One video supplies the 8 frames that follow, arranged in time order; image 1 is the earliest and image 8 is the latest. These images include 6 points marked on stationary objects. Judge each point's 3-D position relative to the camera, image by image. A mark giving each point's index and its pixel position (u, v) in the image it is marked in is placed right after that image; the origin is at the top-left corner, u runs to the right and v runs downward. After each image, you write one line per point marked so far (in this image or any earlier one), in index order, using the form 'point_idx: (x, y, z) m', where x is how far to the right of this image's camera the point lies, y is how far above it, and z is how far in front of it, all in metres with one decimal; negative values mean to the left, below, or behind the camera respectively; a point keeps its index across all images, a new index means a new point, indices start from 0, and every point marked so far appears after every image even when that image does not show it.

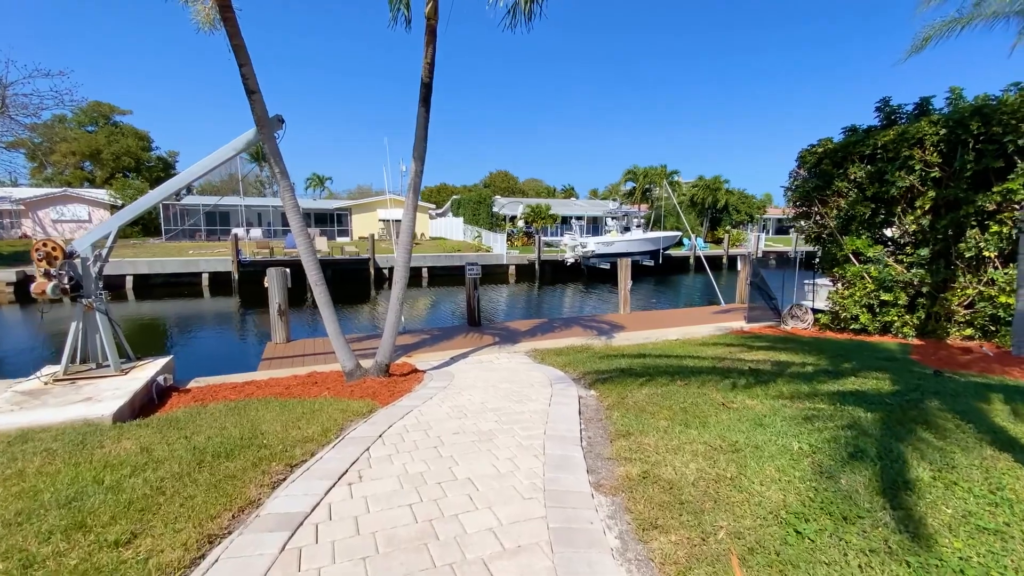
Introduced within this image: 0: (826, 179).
0: (+5.9, +2.0, +8.8) m
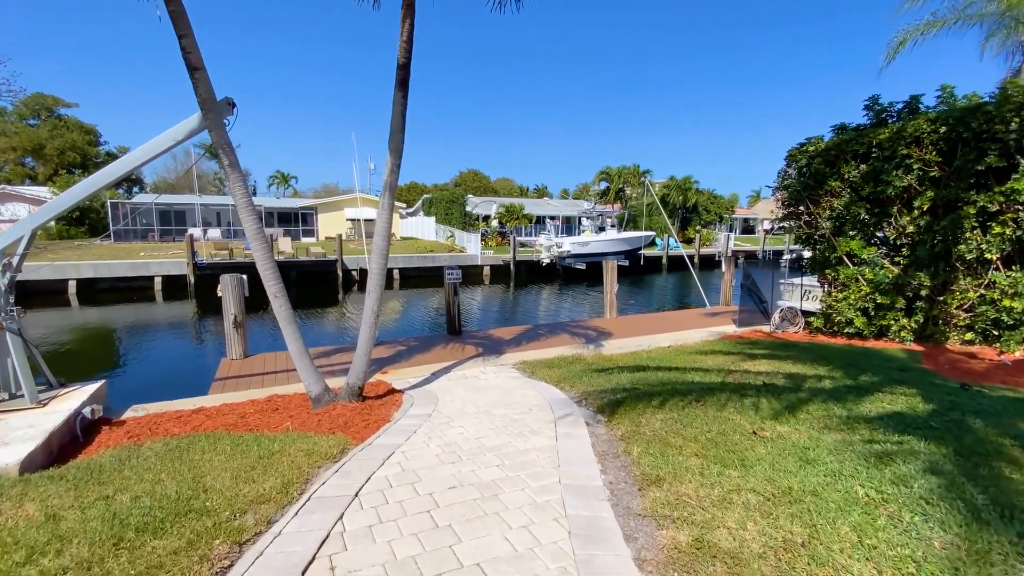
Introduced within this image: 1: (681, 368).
0: (+5.6, +2.0, +8.5) m
1: (+2.2, -1.1, +6.2) m
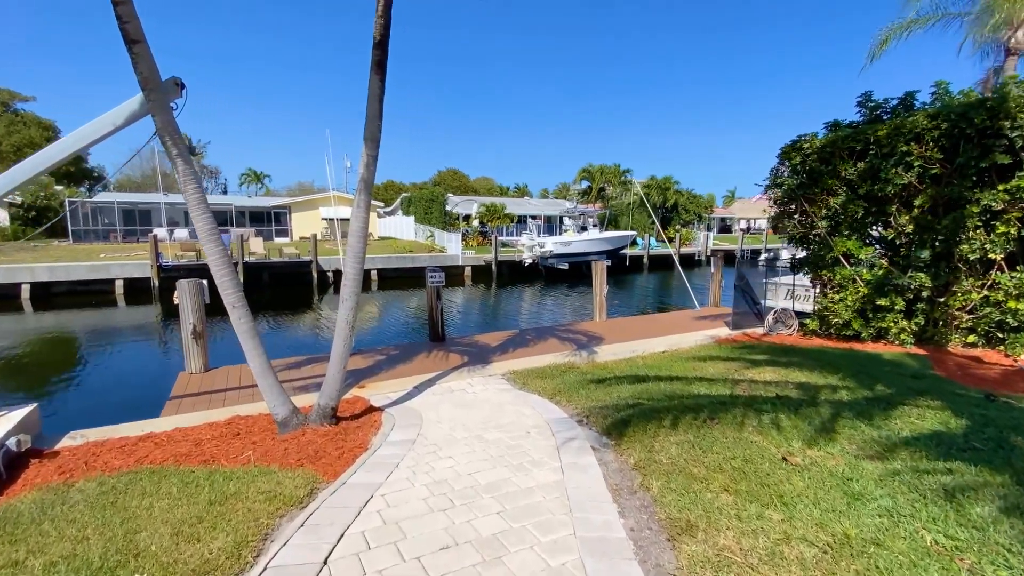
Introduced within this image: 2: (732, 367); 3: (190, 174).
0: (+5.3, +2.0, +8.3) m
1: (+2.1, -1.1, +5.8) m
2: (+2.9, -1.1, +6.2) m
3: (-2.6, +0.9, +3.8) m
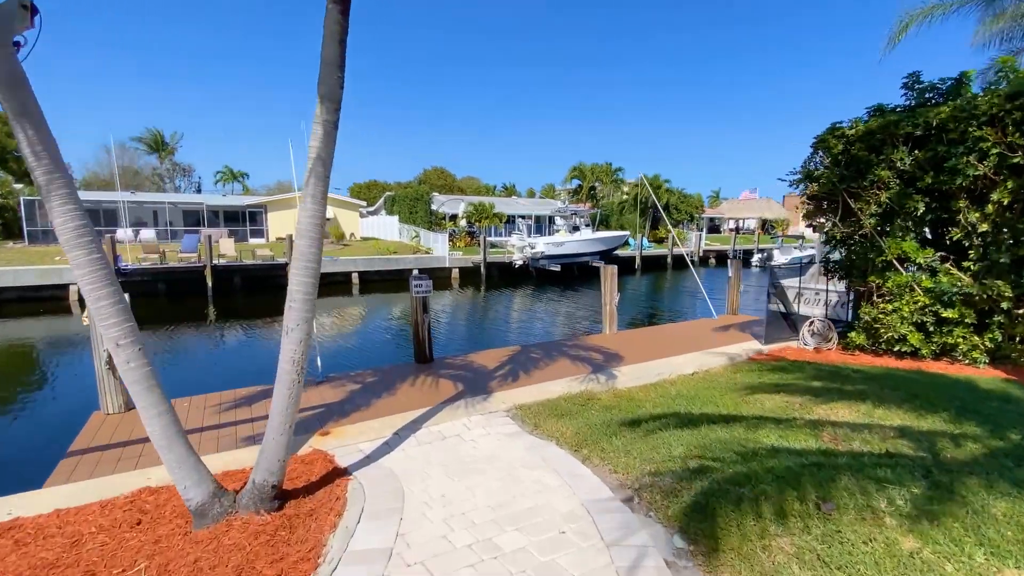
0: (+5.3, +1.8, +7.2) m
1: (+2.2, -1.3, +4.6) m
2: (+3.0, -1.2, +5.0) m
3: (-2.5, +0.8, +2.5) m
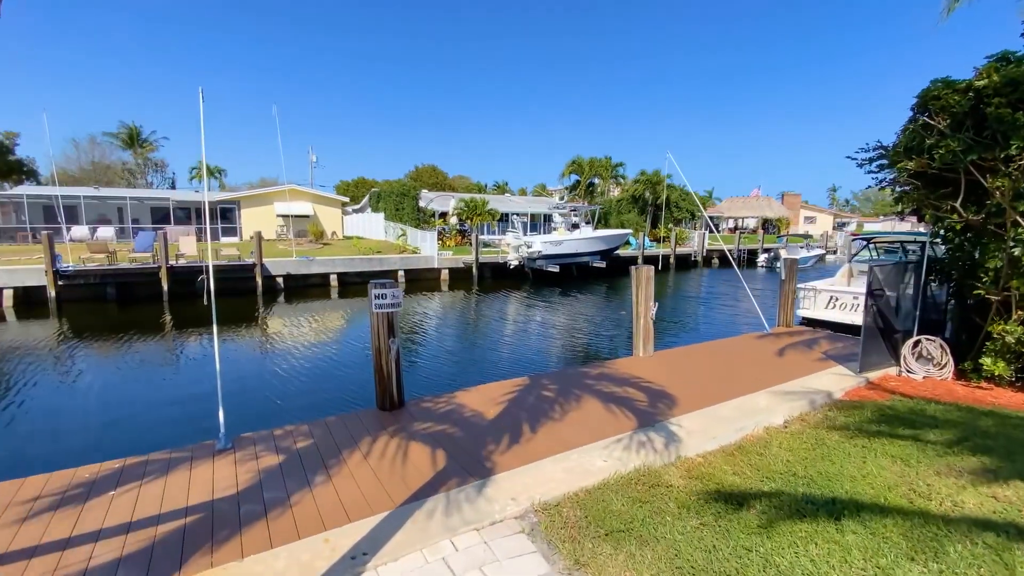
0: (+5.4, +1.7, +5.2) m
1: (+2.3, -1.4, +2.5) m
2: (+3.1, -1.3, +2.9) m
3: (-2.3, +0.7, +0.3) m
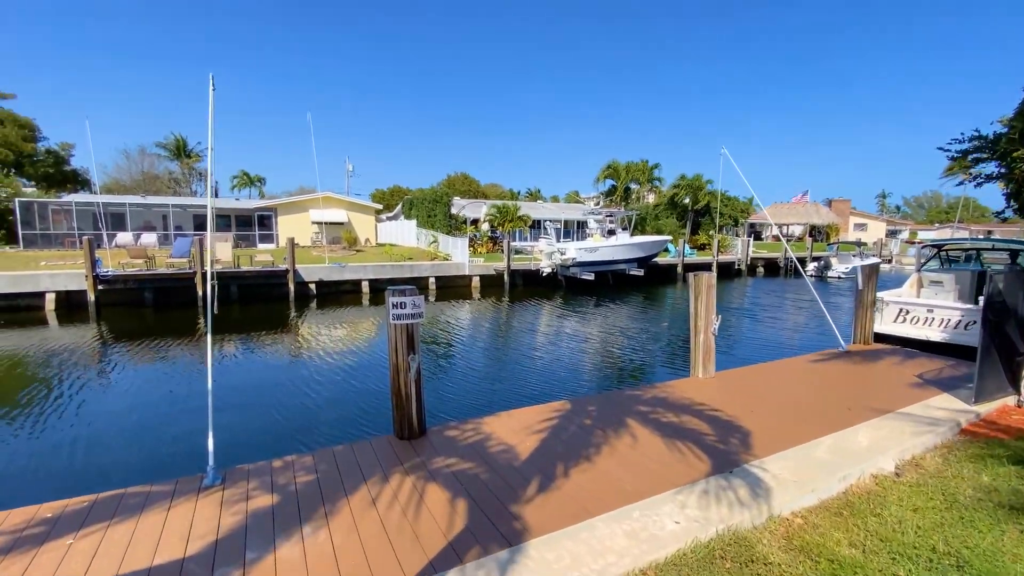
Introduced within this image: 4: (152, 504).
0: (+5.8, +1.6, +4.1) m
1: (+2.5, -1.4, +1.6) m
2: (+3.3, -1.4, +2.0) m
3: (-2.3, +0.7, -0.2) m
4: (-2.3, -1.4, +3.0) m
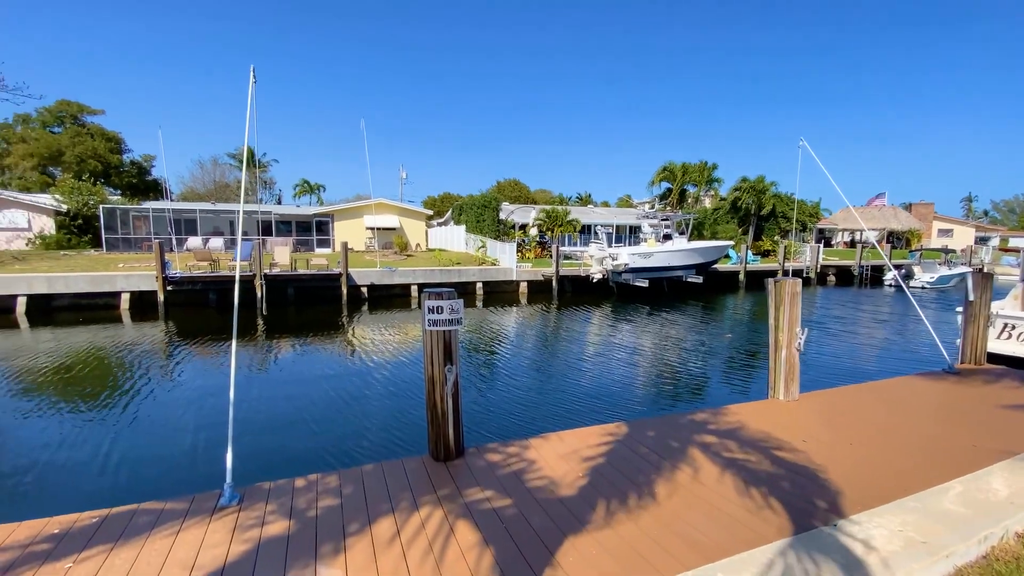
0: (+6.2, +1.5, +3.0) m
1: (+2.6, -1.4, +0.8) m
2: (+3.5, -1.4, +1.1) m
3: (-2.3, +0.7, -0.5) m
4: (-2.1, -1.4, +2.7) m
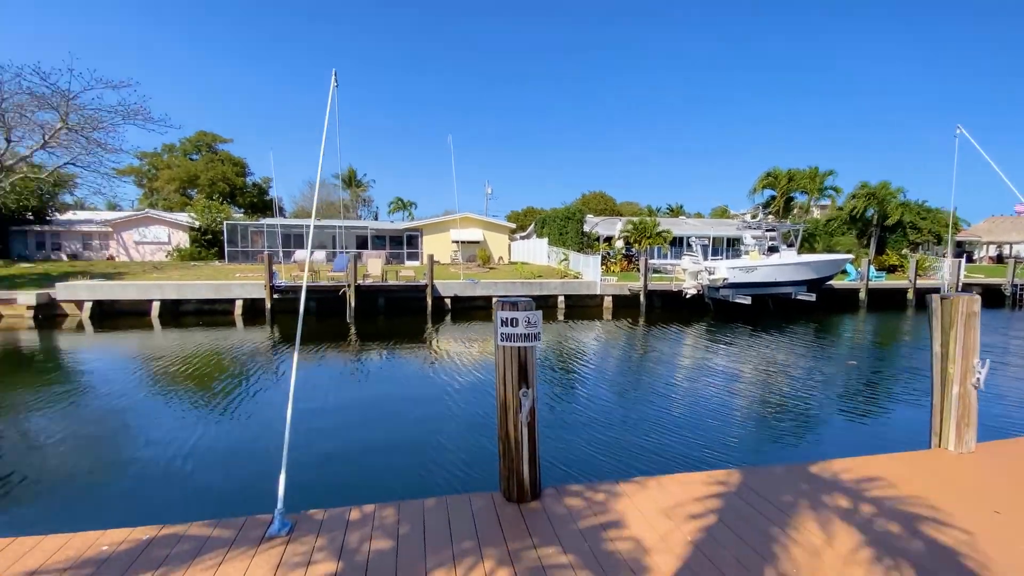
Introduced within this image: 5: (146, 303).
0: (+6.6, +1.3, +1.4) m
1: (+2.6, -1.5, -0.2) m
2: (+3.5, -1.5, 0.0) m
3: (-2.4, +0.8, -0.5) m
4: (-1.6, -1.4, +2.5) m
5: (-15.3, -0.6, +19.7) m
